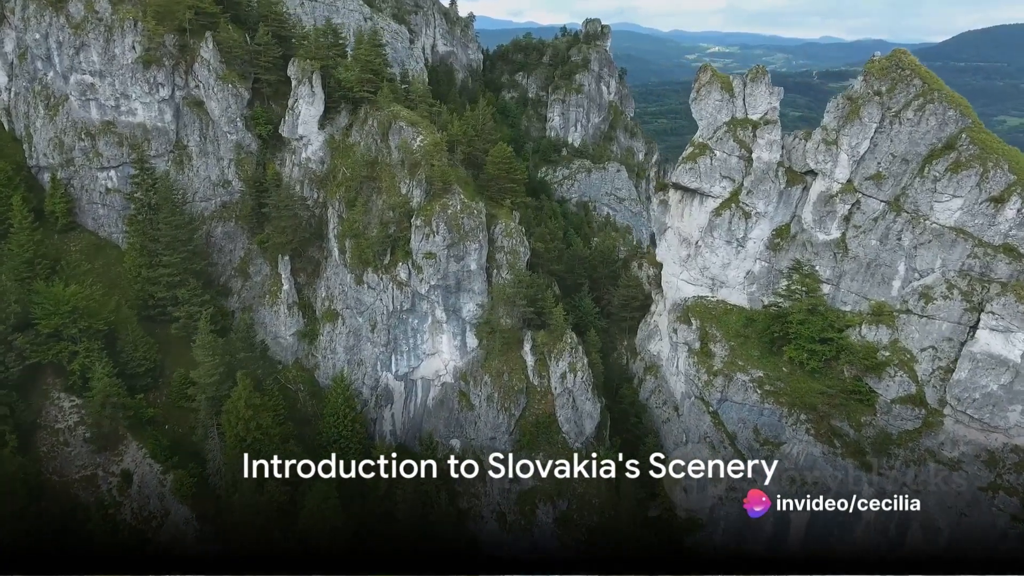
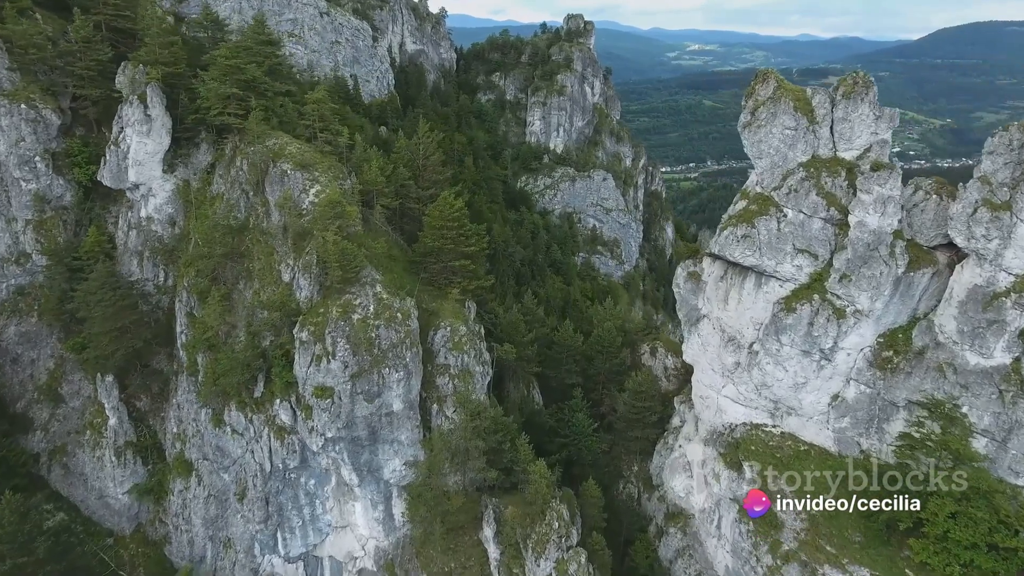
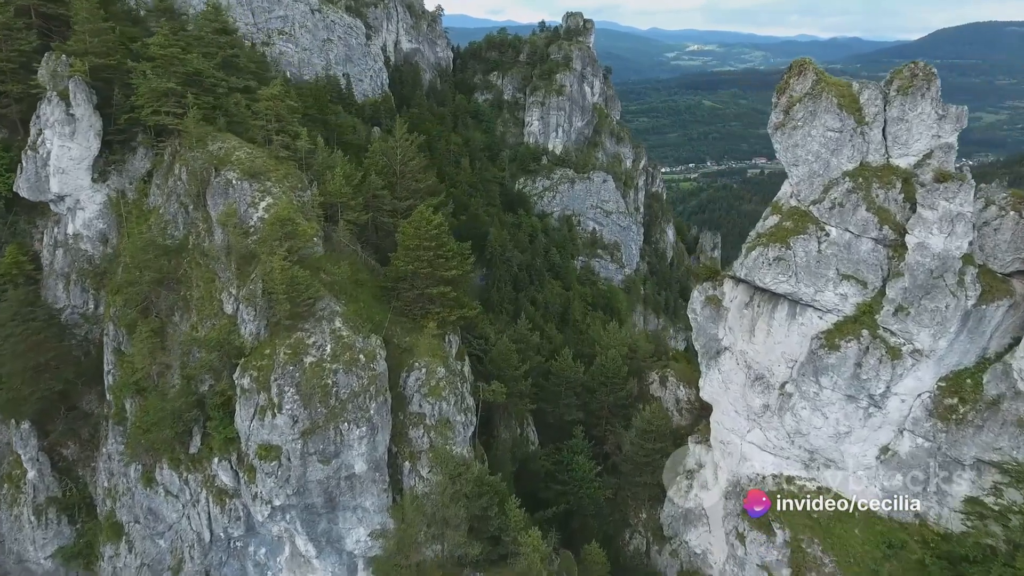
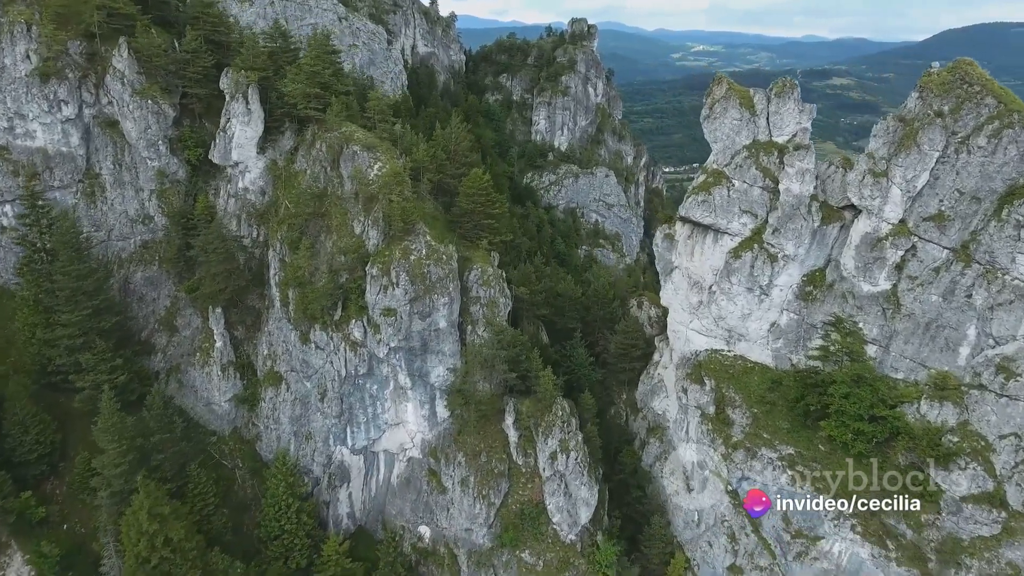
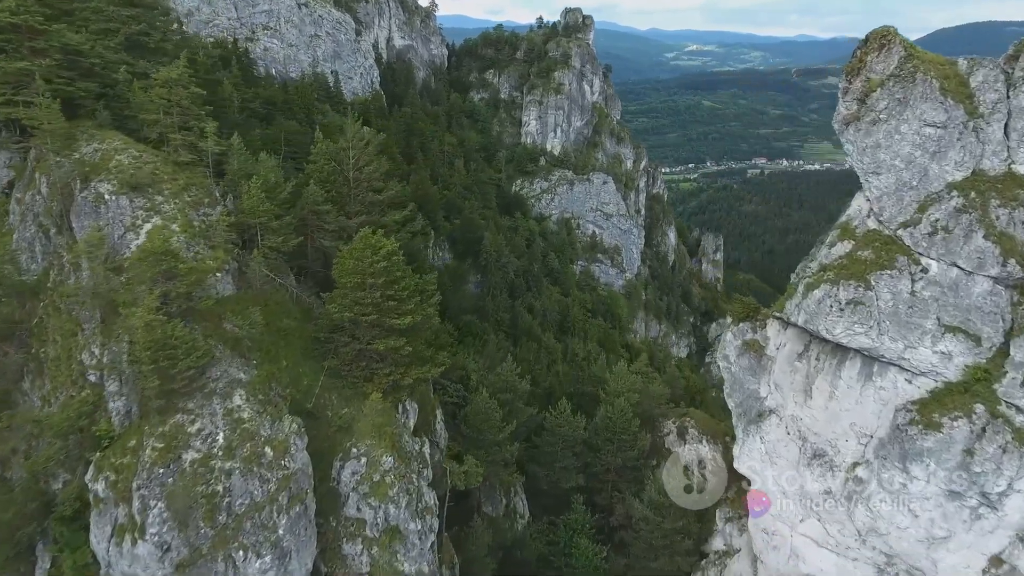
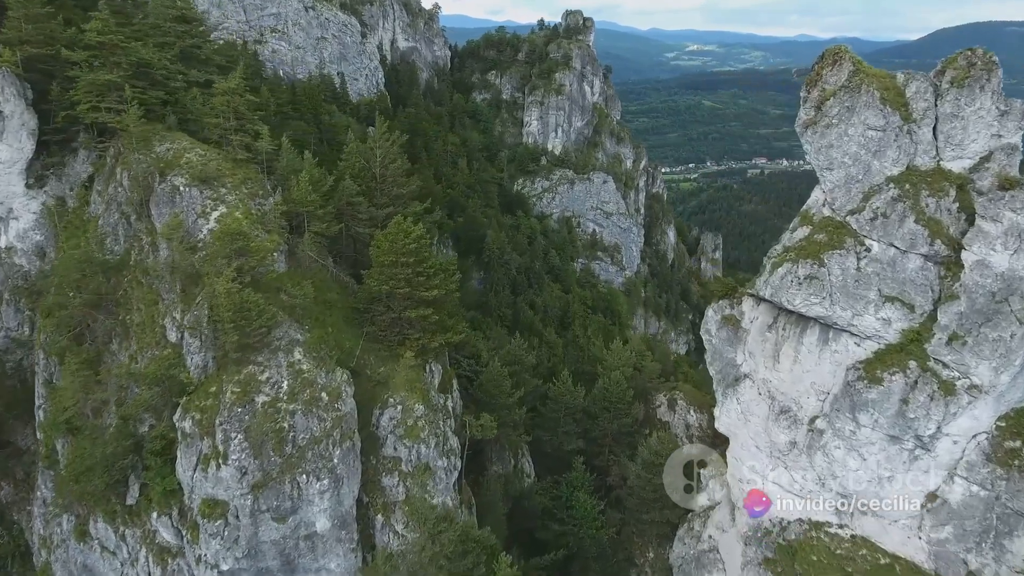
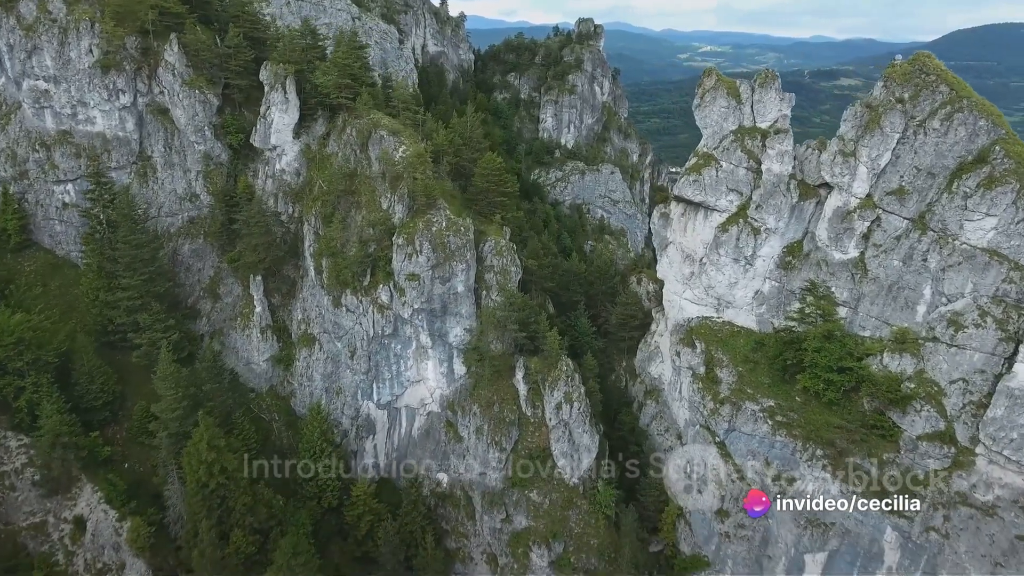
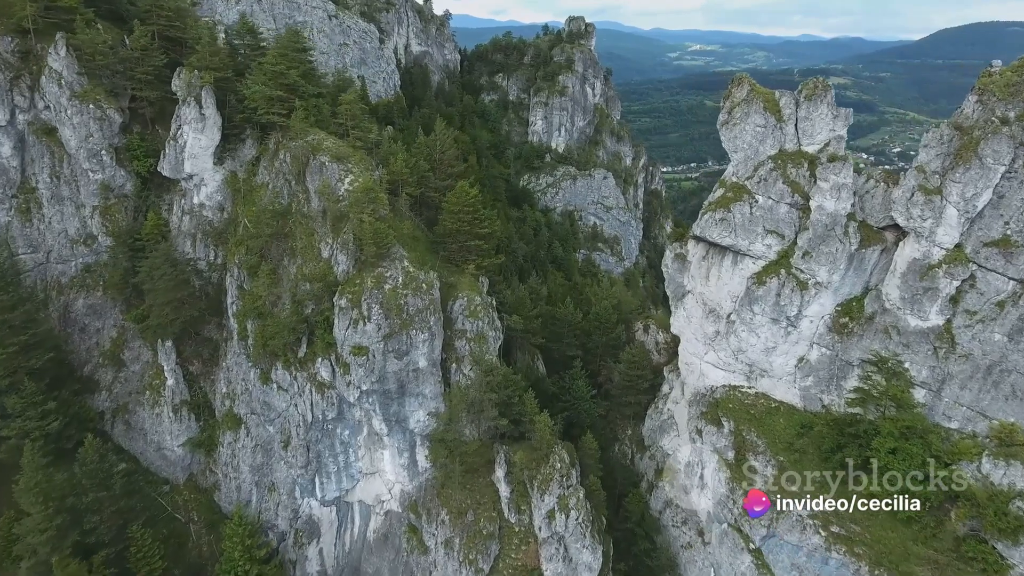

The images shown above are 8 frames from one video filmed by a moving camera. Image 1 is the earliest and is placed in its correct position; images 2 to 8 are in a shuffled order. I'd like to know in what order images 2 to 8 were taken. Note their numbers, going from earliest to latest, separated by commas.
7, 4, 8, 2, 3, 6, 5
